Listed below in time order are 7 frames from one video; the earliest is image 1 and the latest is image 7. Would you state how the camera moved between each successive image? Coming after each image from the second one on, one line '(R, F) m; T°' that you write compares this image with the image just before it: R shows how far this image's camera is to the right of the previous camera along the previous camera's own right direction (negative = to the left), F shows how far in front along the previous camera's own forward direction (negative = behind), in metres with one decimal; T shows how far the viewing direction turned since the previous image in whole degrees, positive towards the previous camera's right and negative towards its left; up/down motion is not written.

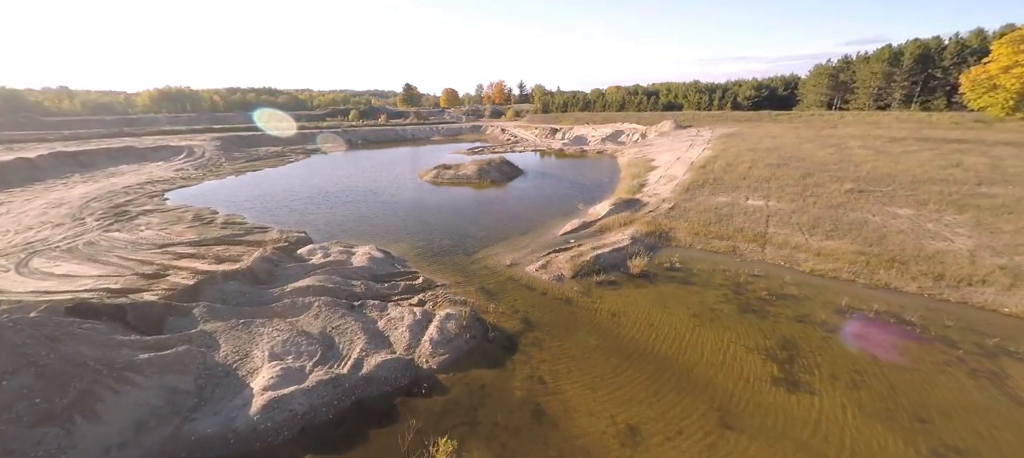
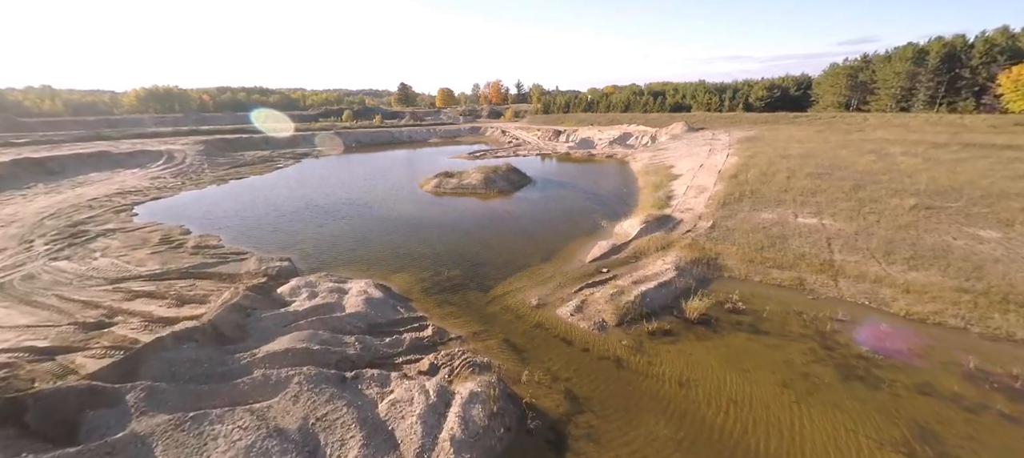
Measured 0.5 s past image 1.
(-0.8, +2.1) m; +1°
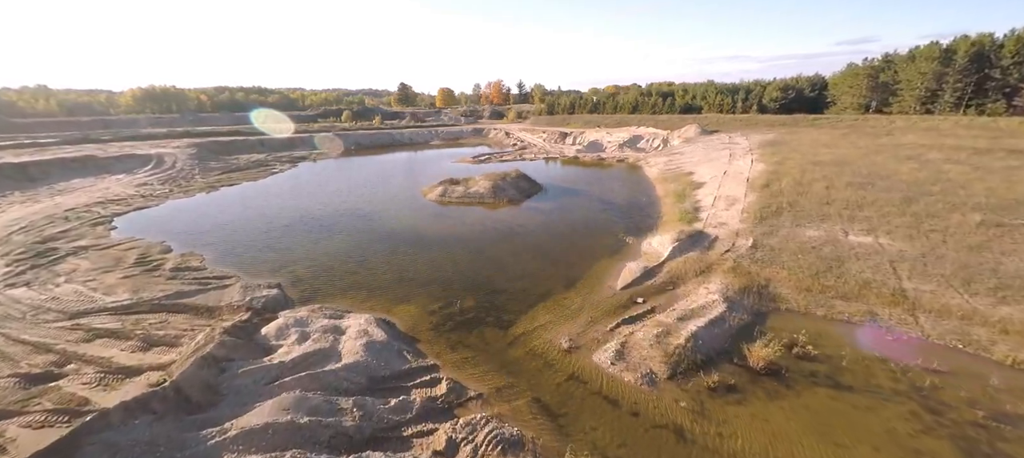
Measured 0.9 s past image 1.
(-0.6, +1.5) m; 0°
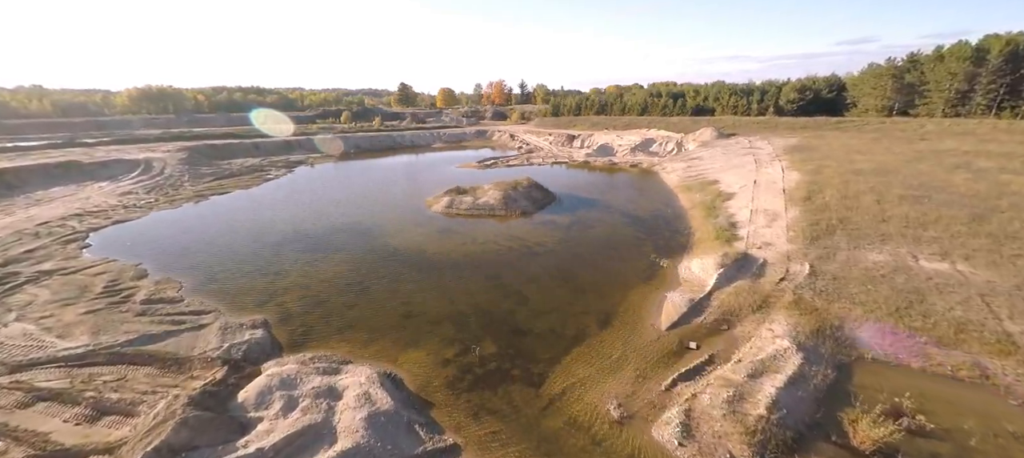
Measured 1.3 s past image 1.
(-0.7, +1.6) m; 0°
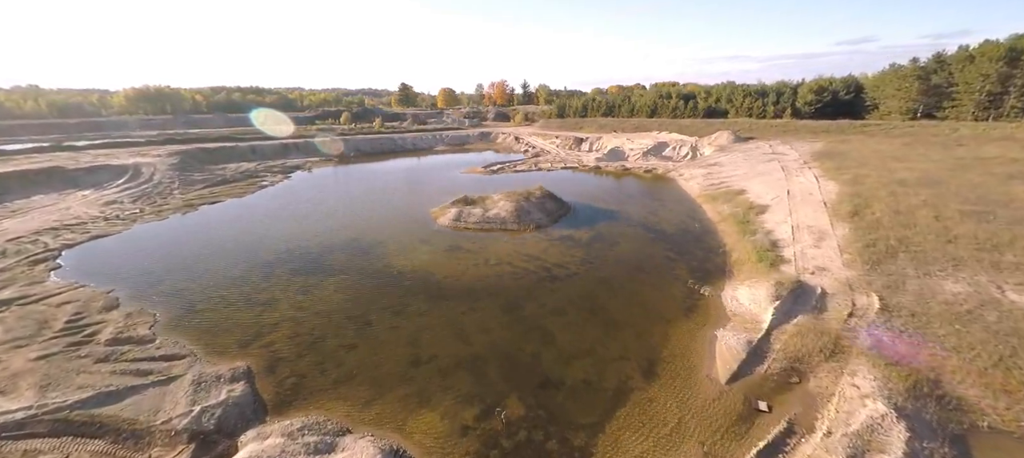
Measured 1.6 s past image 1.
(-0.6, +1.5) m; 0°
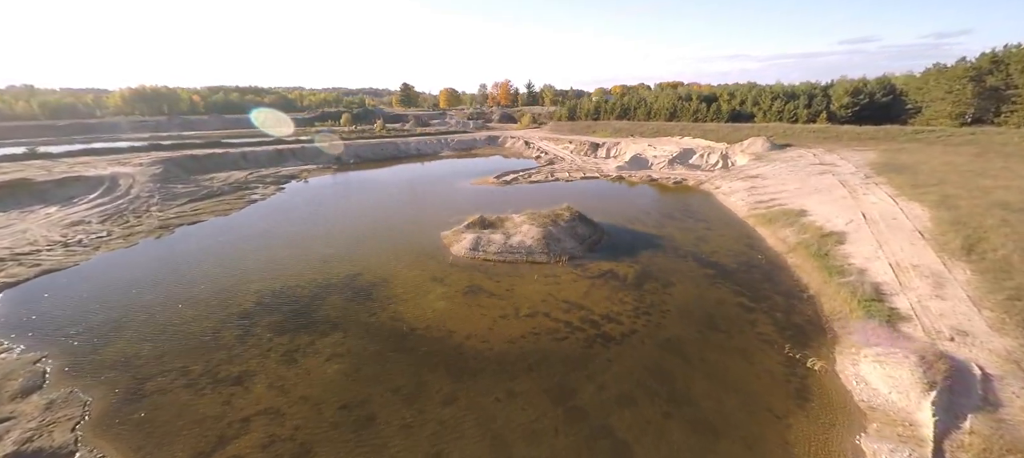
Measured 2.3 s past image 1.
(-1.1, +2.6) m; 0°
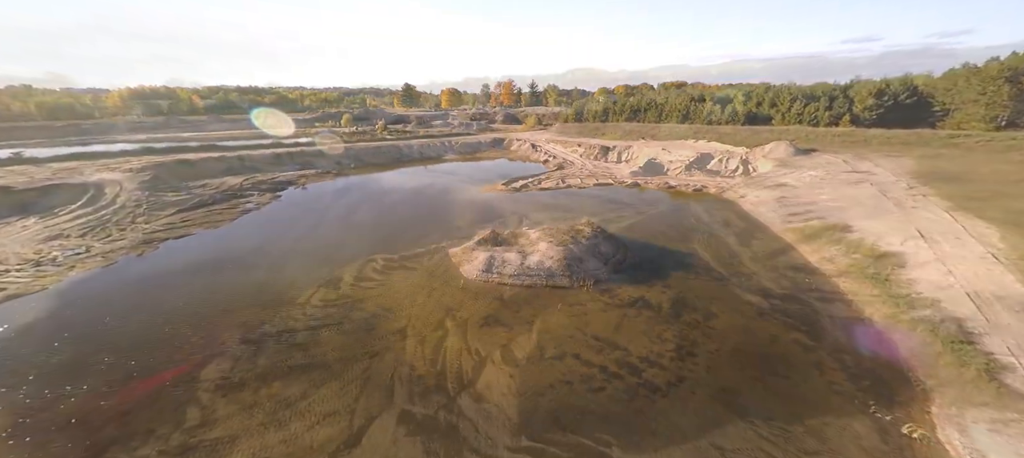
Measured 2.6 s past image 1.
(-0.6, +1.5) m; 0°
